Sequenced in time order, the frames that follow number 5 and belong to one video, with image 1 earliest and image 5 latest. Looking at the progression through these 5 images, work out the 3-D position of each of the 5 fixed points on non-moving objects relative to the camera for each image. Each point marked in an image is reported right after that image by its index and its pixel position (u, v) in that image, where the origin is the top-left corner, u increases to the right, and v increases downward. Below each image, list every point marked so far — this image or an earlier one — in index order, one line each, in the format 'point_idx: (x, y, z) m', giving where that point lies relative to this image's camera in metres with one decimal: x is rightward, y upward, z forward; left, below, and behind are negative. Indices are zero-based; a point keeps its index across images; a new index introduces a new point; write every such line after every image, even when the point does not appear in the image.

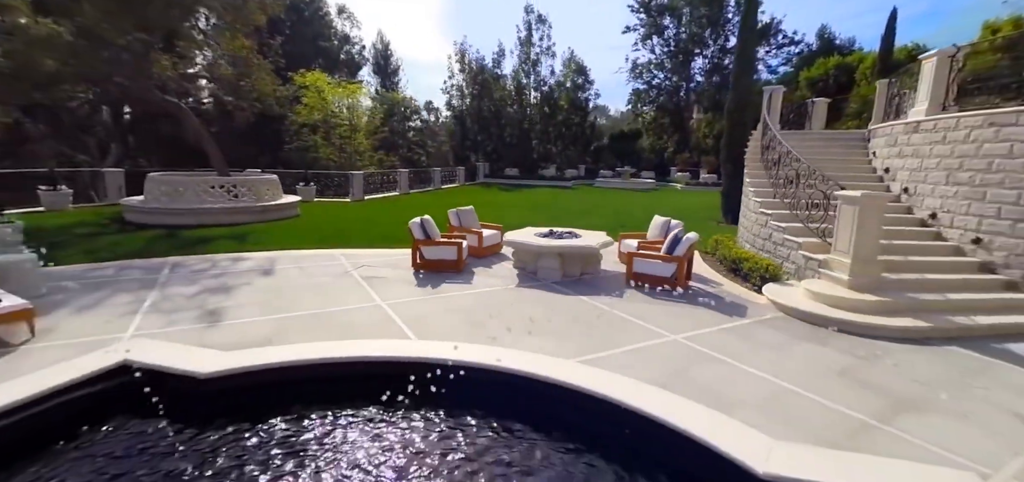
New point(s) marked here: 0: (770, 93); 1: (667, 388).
0: (+6.7, +3.9, +11.7) m
1: (+1.2, -1.1, +3.4) m
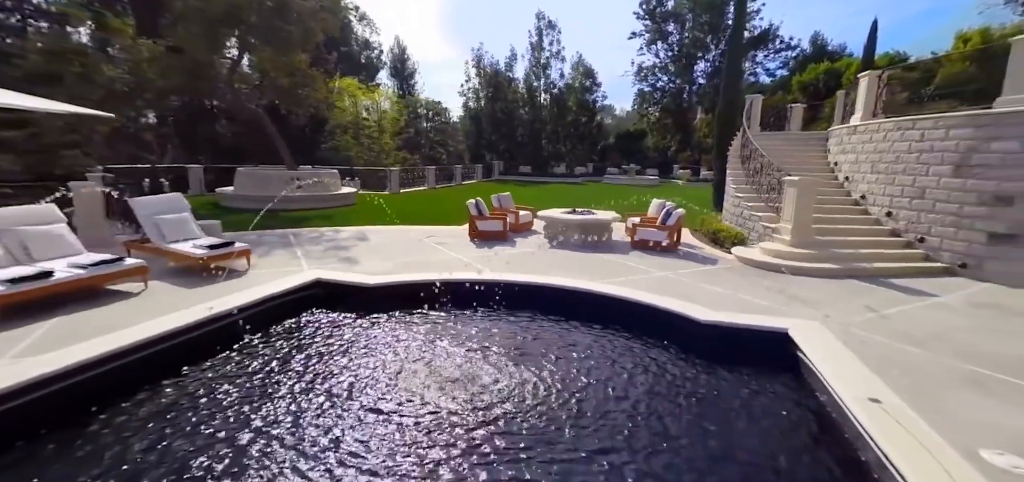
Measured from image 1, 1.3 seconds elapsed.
0: (+7.4, +4.4, +13.7) m
1: (+1.8, -0.7, +5.5) m
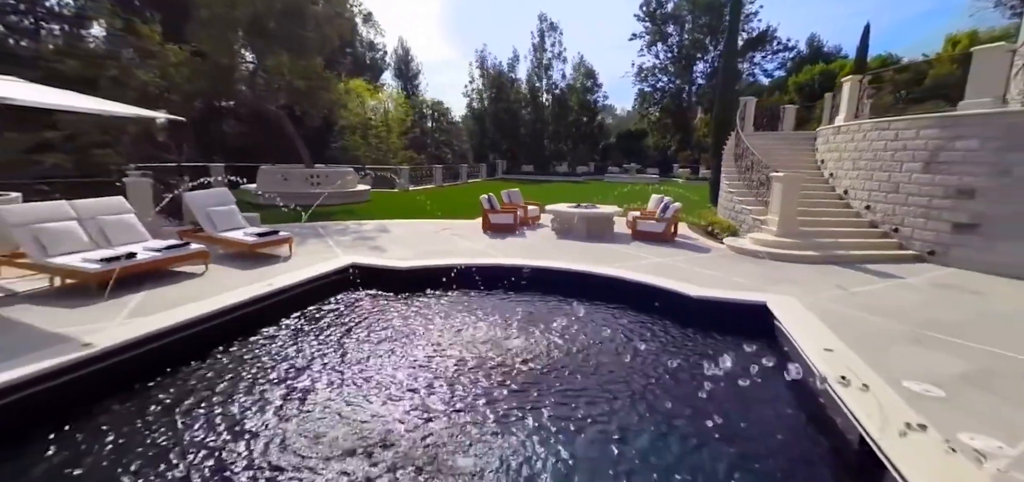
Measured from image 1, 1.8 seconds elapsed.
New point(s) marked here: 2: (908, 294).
0: (+7.6, +4.5, +14.4) m
1: (+2.0, -0.5, +6.3) m
2: (+5.3, -0.7, +5.9) m
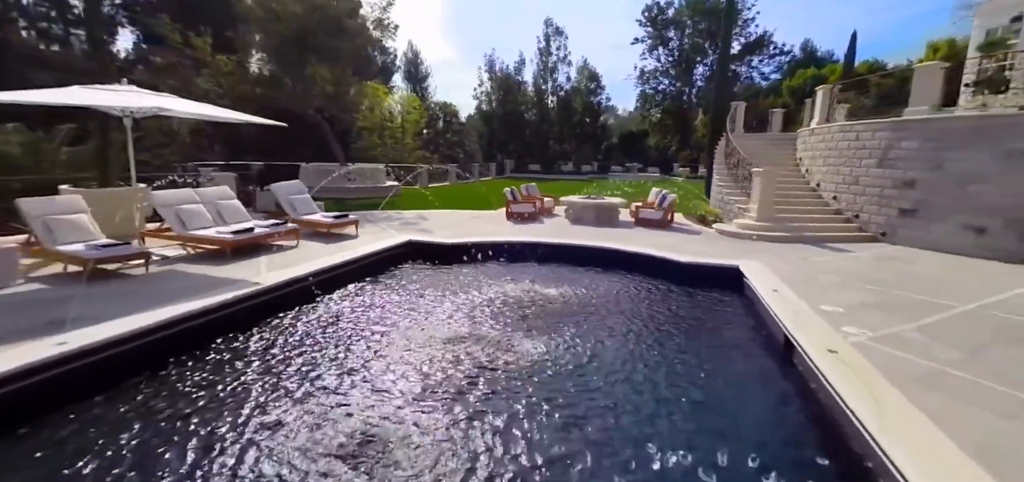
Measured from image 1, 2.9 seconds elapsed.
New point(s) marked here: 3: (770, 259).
0: (+8.1, +4.9, +15.9) m
1: (+2.5, -0.1, +7.8) m
2: (+5.7, -0.4, +7.4) m
3: (+4.4, -0.3, +7.4) m
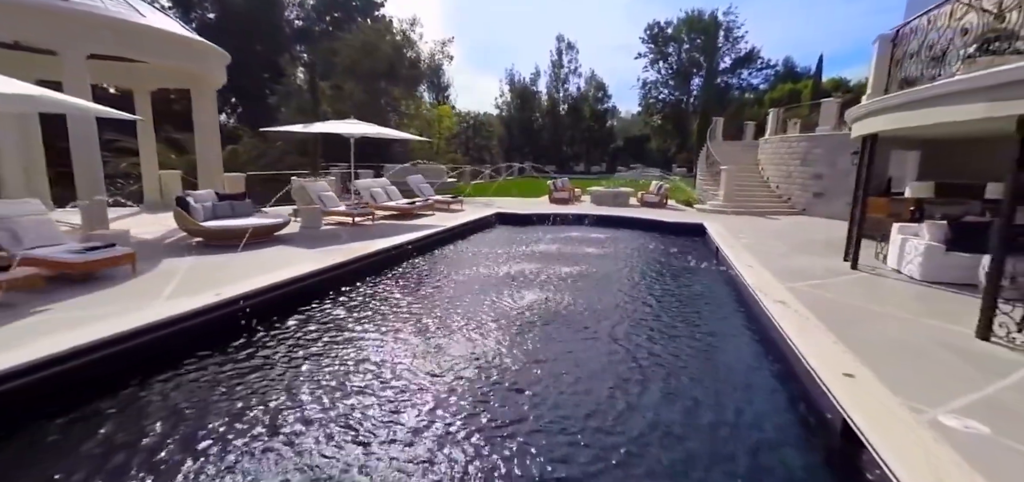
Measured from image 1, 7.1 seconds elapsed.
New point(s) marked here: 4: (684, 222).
0: (+9.6, +5.6, +20.5) m
1: (+3.9, +0.7, +12.3) m
2: (+7.2, +0.4, +11.9) m
3: (+5.8, +0.5, +11.9) m
4: (+4.5, +0.5, +11.6) m
